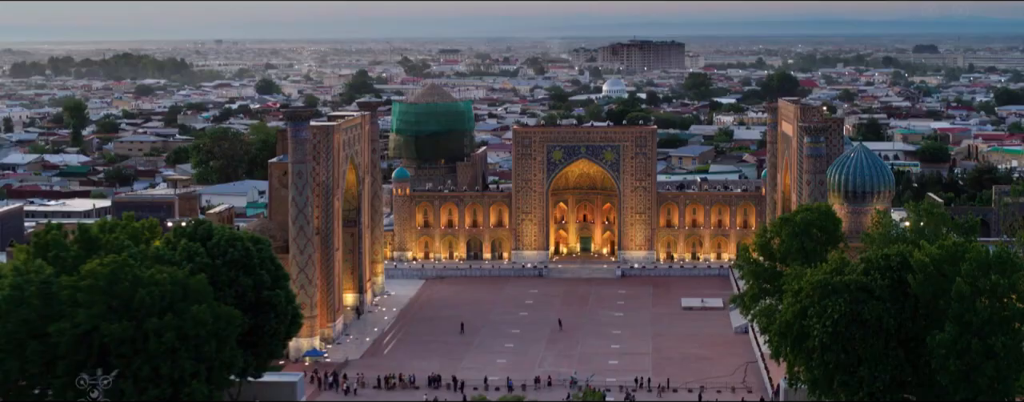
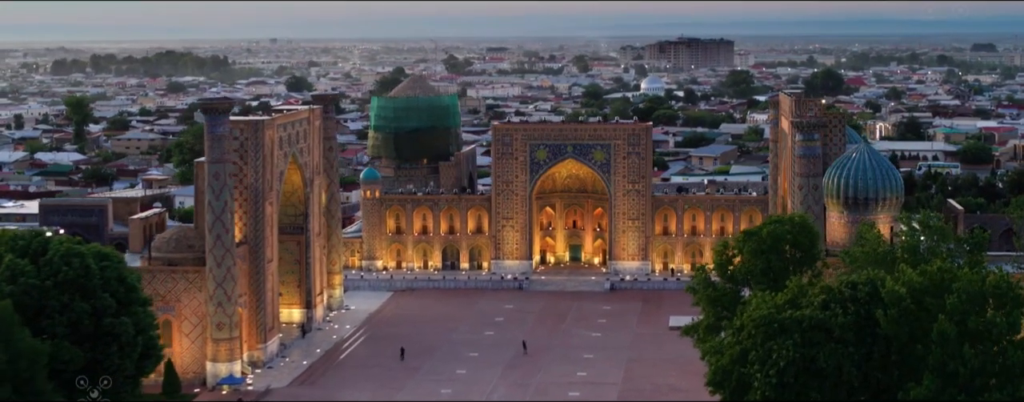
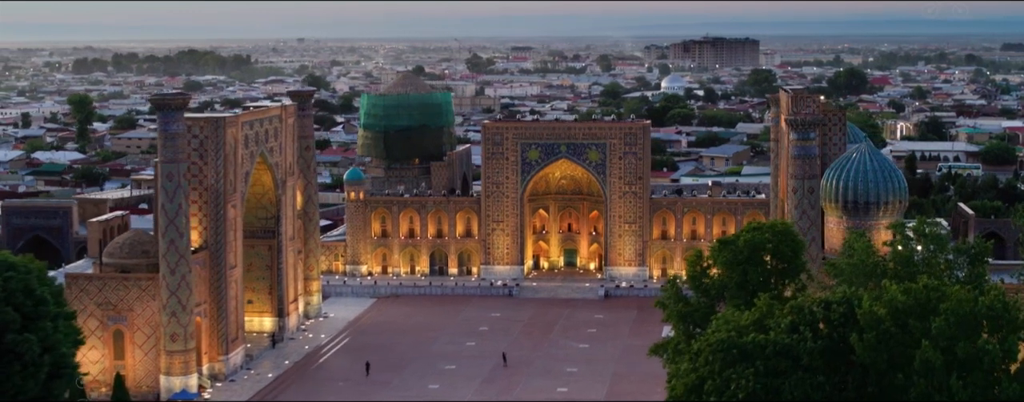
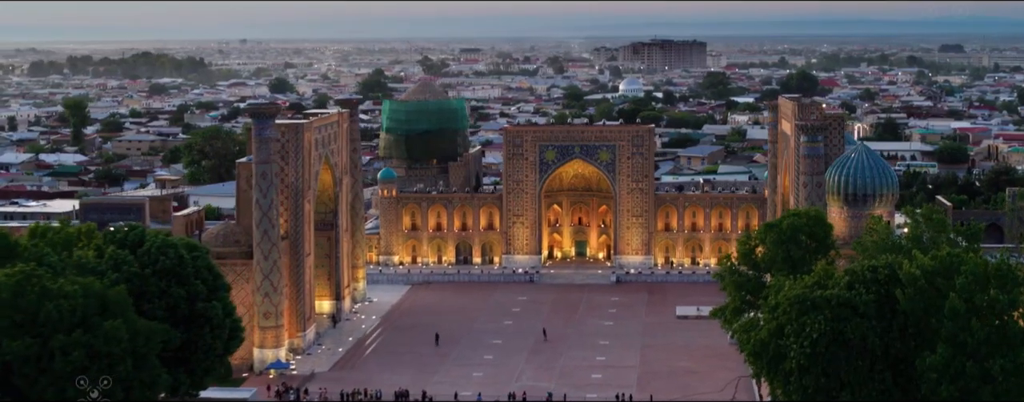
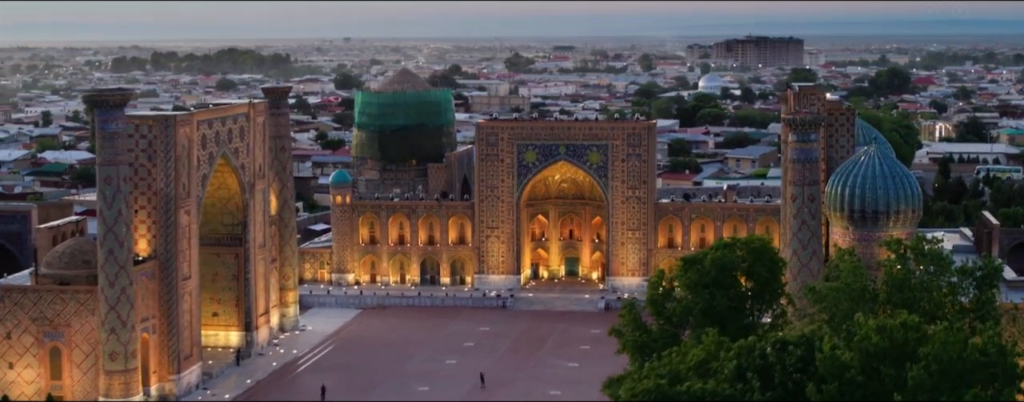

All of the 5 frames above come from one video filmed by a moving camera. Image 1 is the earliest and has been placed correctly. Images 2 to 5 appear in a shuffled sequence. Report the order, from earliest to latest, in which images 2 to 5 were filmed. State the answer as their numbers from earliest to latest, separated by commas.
4, 2, 3, 5
